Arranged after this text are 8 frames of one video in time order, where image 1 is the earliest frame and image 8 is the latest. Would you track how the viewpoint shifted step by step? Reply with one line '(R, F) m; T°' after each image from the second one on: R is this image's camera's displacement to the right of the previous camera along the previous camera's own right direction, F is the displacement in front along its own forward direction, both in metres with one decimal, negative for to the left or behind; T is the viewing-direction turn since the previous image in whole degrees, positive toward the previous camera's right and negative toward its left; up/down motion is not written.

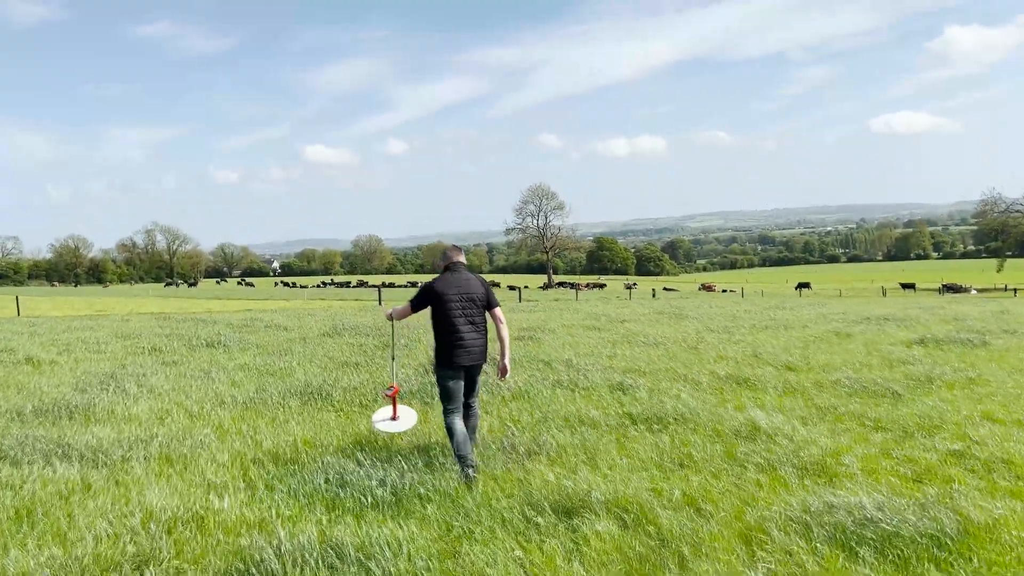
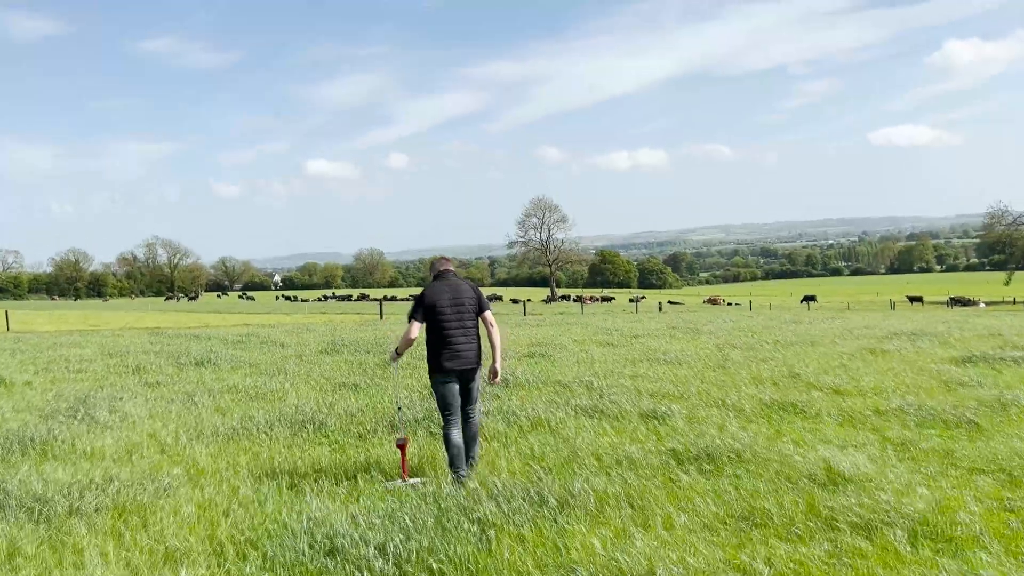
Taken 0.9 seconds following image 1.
(-0.2, +1.3) m; 0°
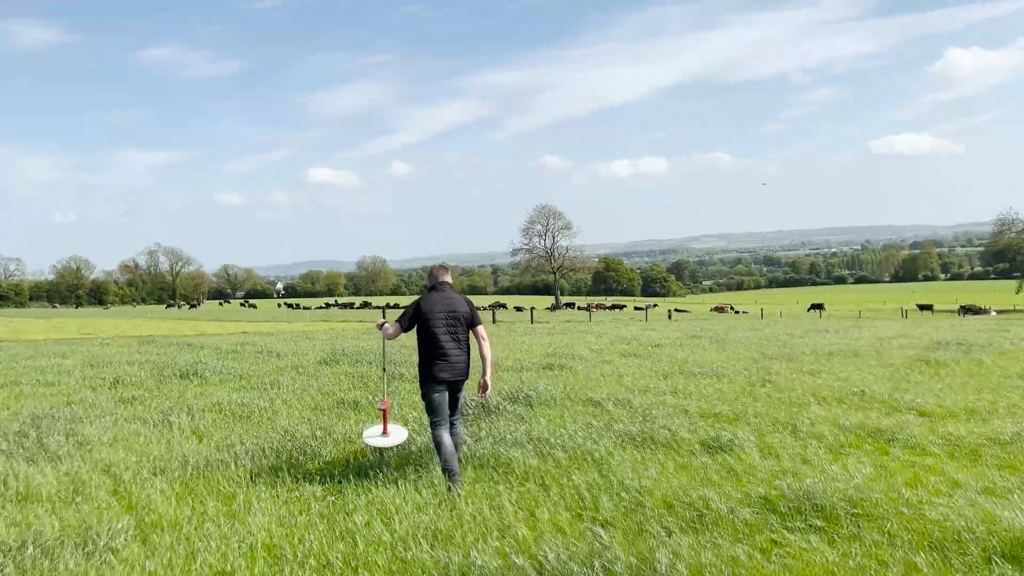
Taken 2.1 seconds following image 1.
(-0.3, +1.8) m; 0°
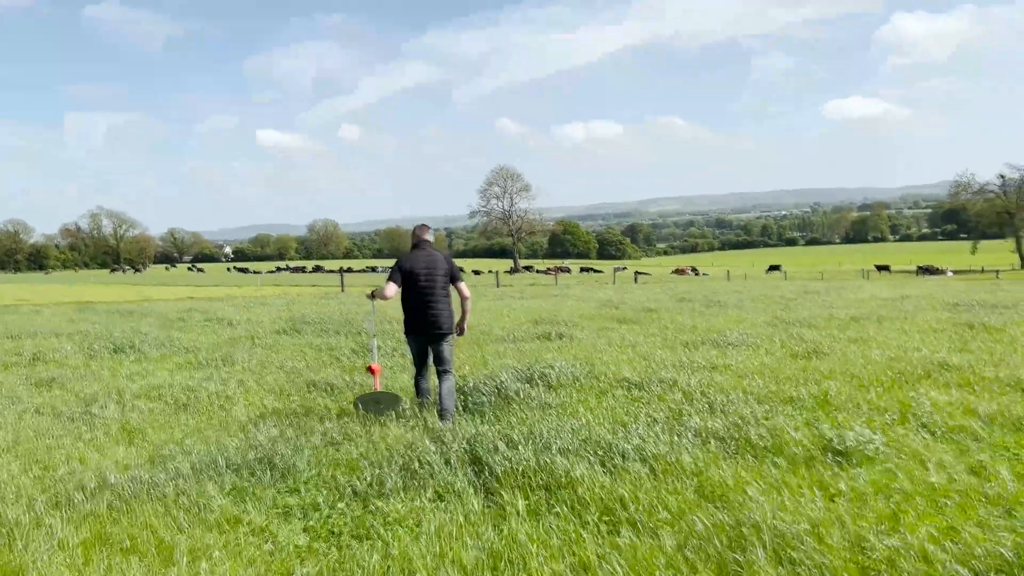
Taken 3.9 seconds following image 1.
(-0.7, +2.4) m; +3°
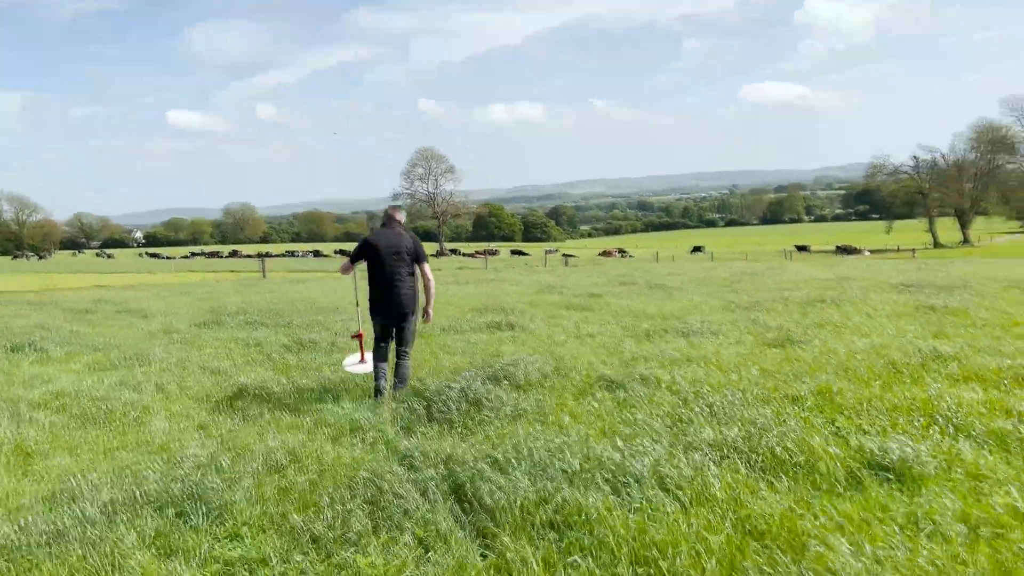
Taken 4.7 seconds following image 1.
(-0.4, +1.1) m; +5°
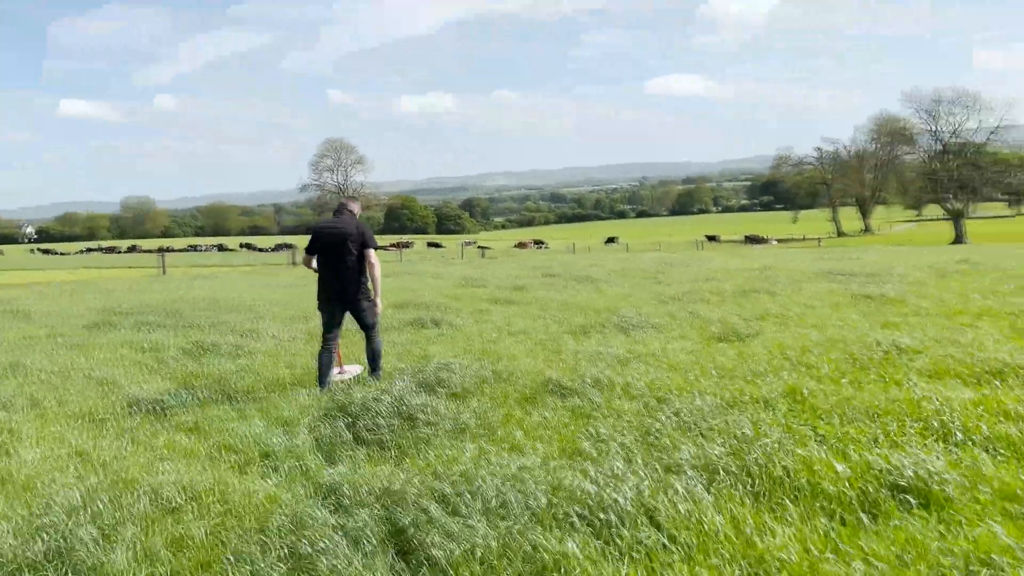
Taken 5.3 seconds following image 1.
(-0.2, +1.0) m; +6°
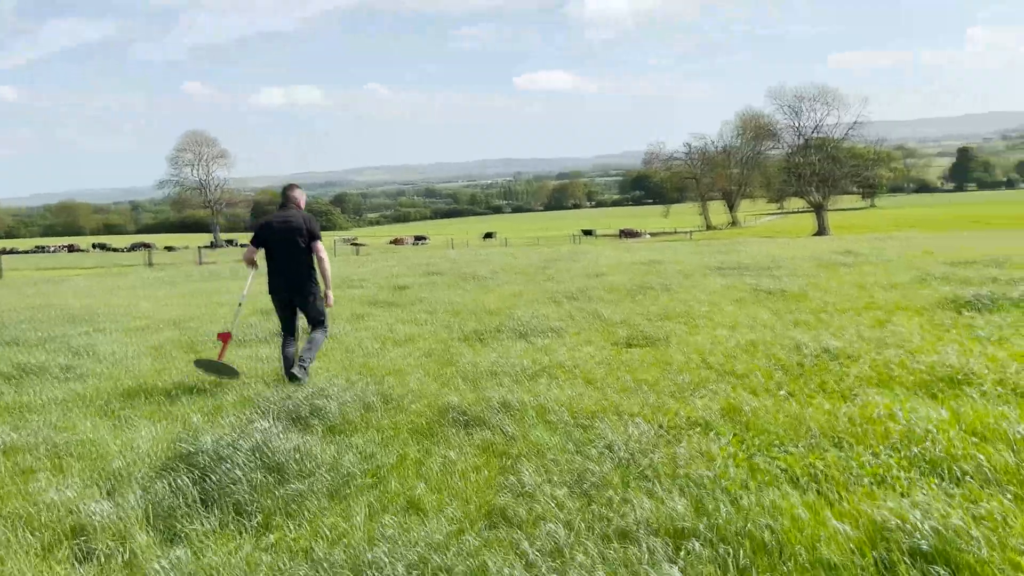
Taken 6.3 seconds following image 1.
(-0.1, +1.3) m; +8°
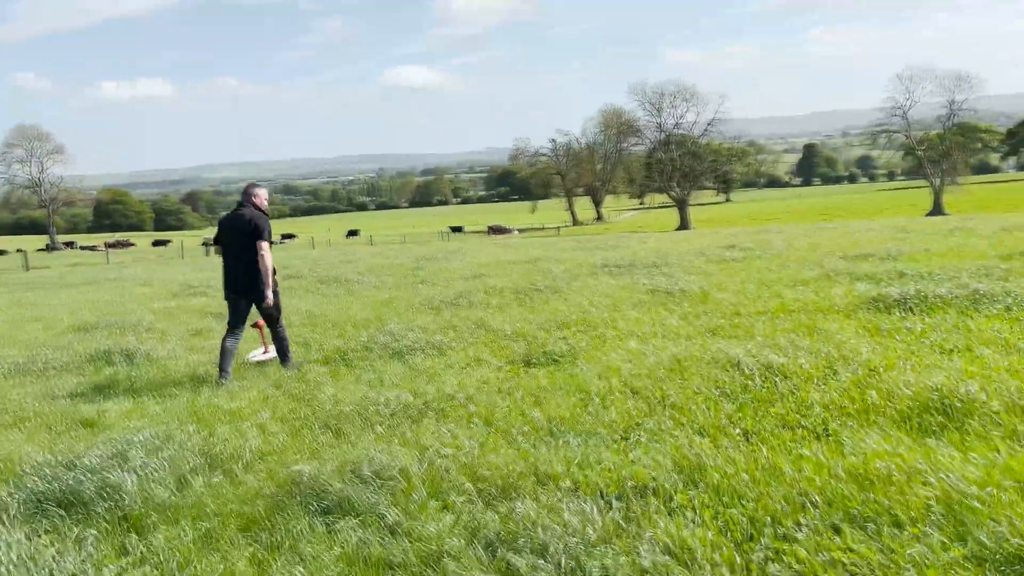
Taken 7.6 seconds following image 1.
(0.0, +1.8) m; +9°
